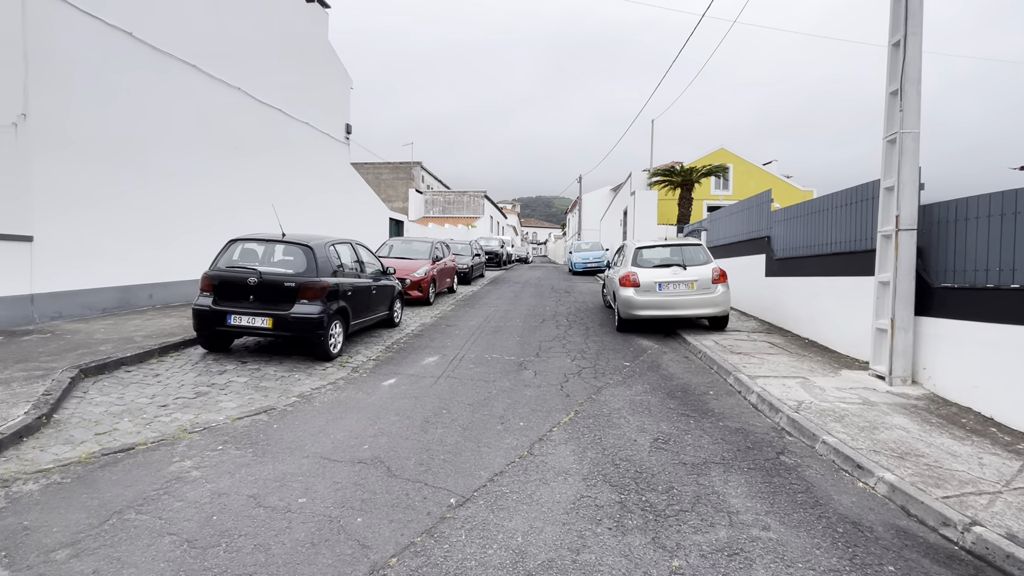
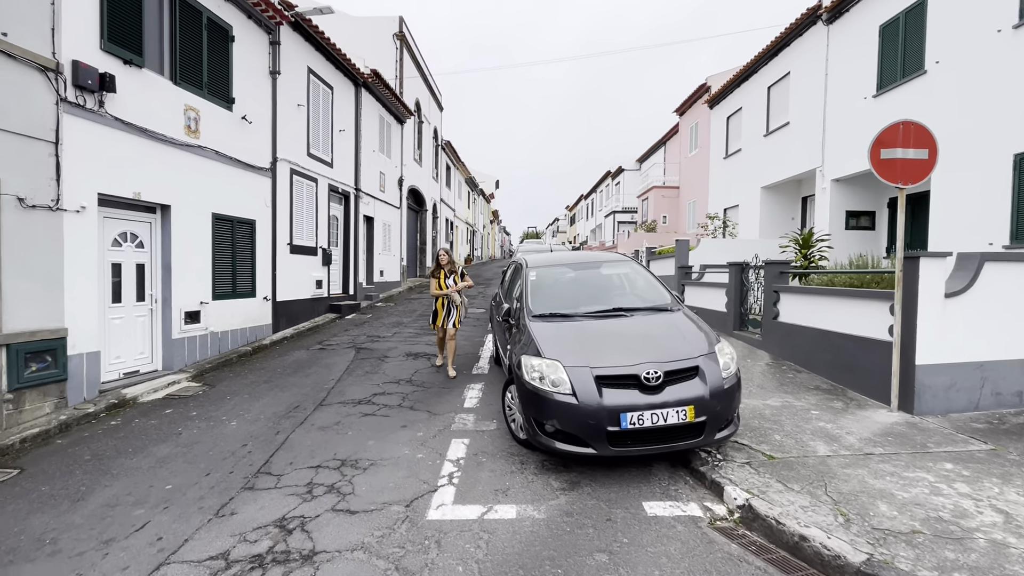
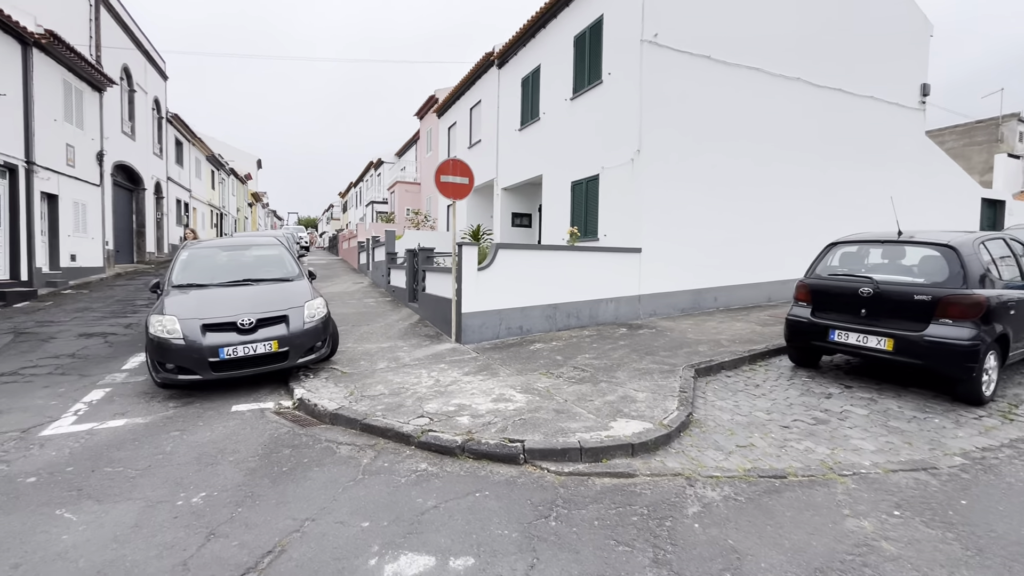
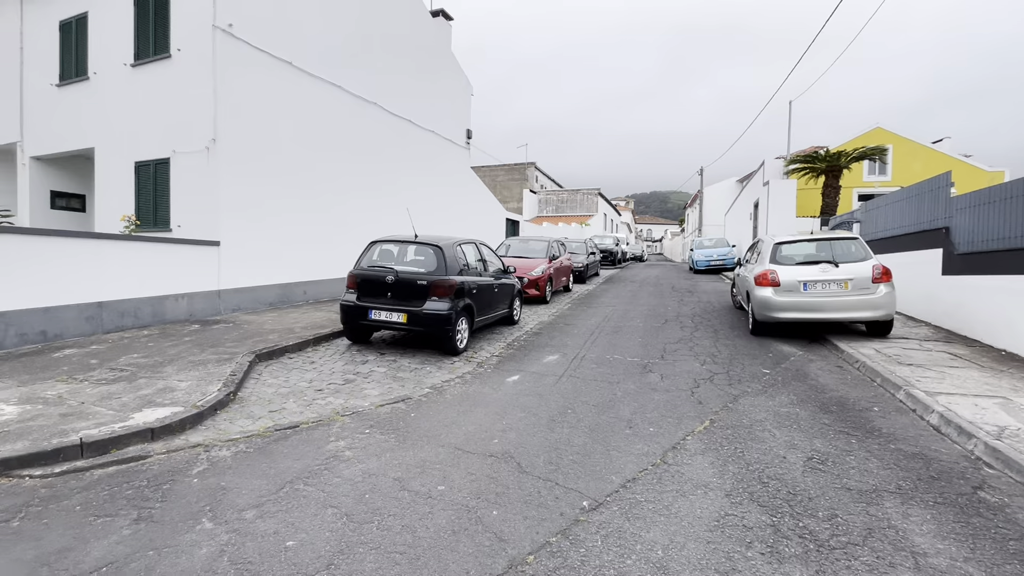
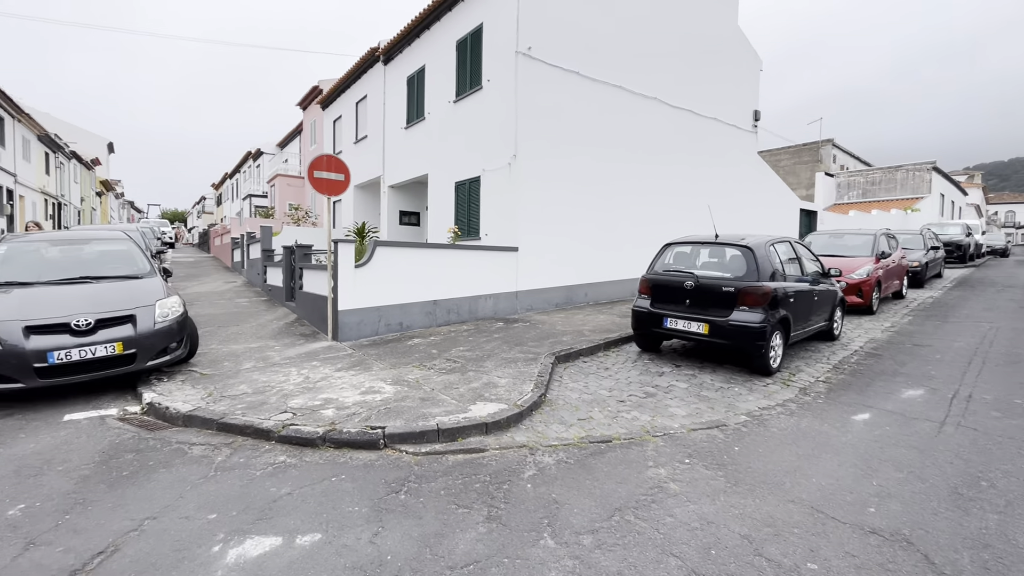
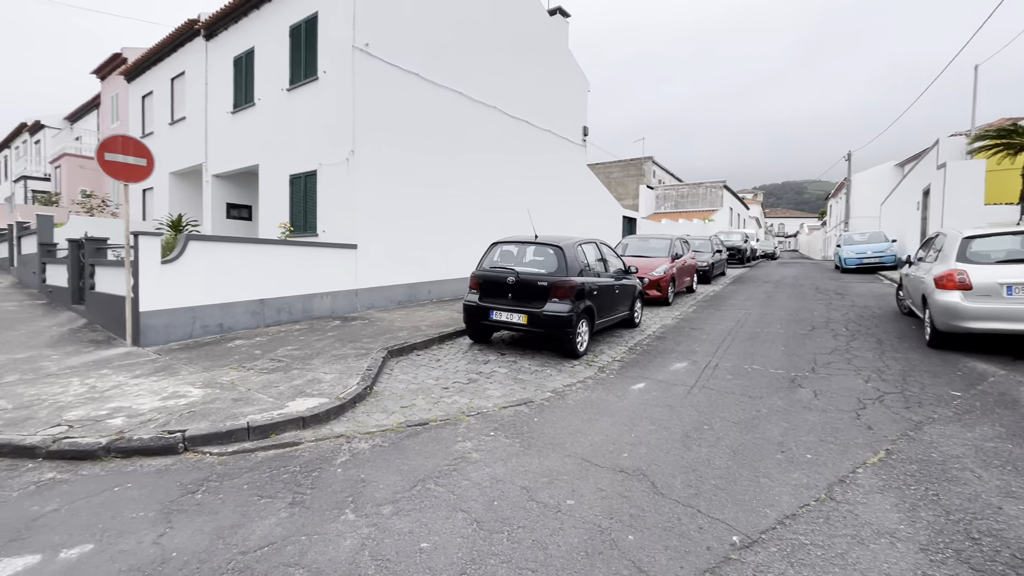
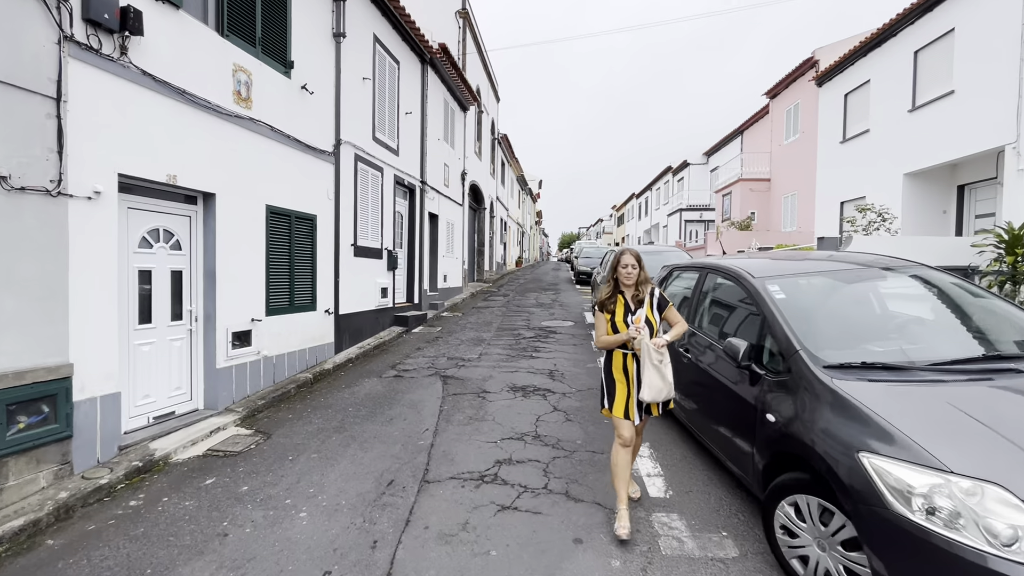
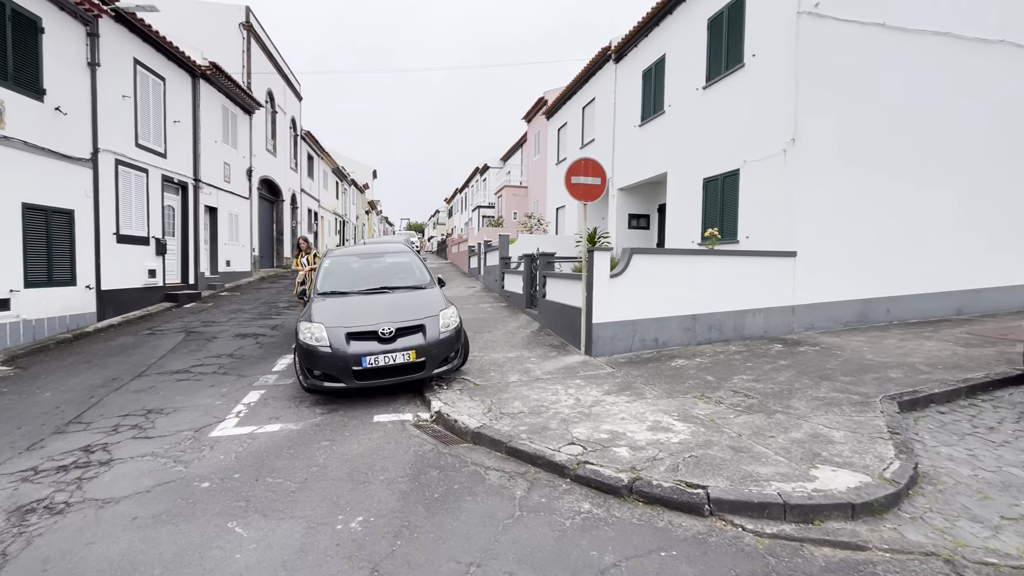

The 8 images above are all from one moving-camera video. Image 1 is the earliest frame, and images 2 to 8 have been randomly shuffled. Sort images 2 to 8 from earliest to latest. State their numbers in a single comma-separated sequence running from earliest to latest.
4, 6, 5, 3, 8, 2, 7
